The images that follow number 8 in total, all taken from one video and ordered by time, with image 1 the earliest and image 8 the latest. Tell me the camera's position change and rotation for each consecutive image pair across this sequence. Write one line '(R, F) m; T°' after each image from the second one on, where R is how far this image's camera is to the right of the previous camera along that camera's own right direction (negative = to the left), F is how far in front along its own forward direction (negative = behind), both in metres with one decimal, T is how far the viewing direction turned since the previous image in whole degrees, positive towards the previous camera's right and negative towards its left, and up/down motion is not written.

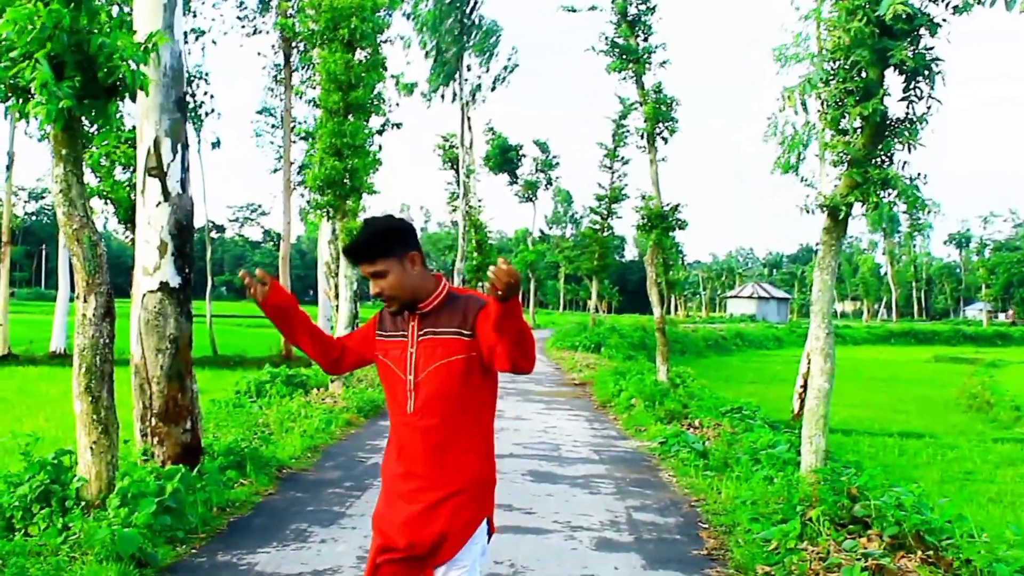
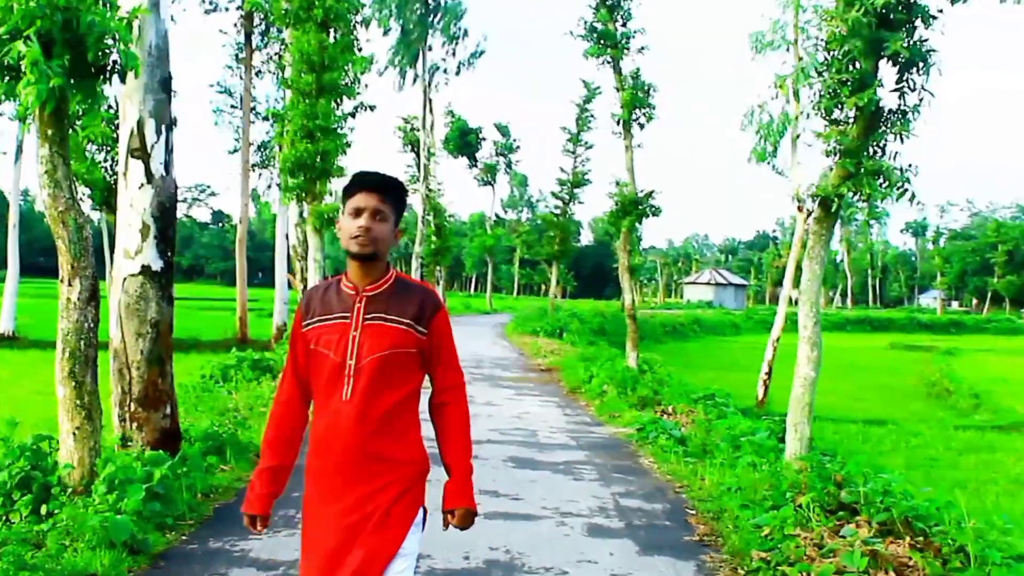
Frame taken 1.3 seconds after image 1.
(-0.3, 0.0) m; +2°
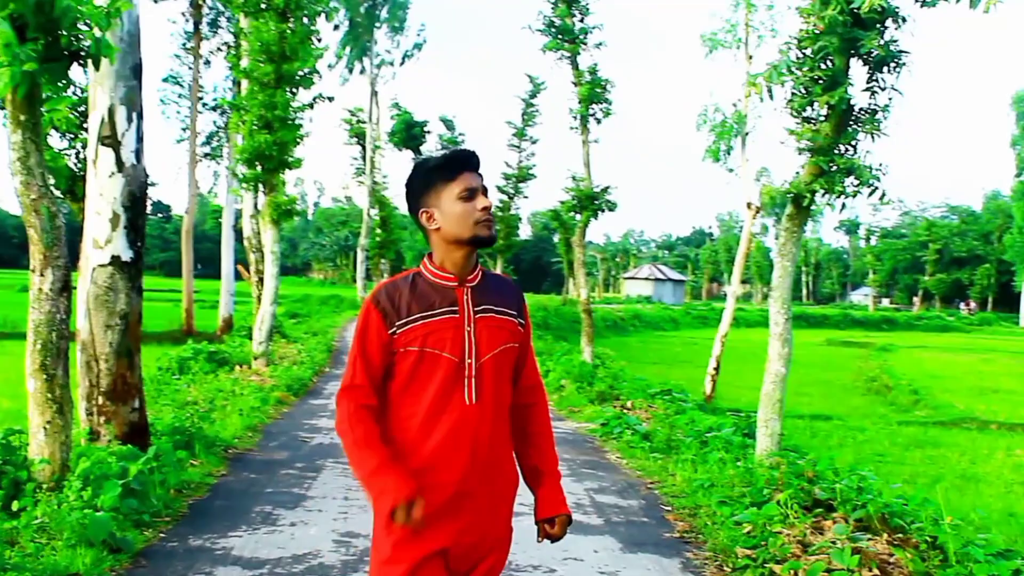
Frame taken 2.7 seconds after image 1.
(-0.3, 0.0) m; +3°
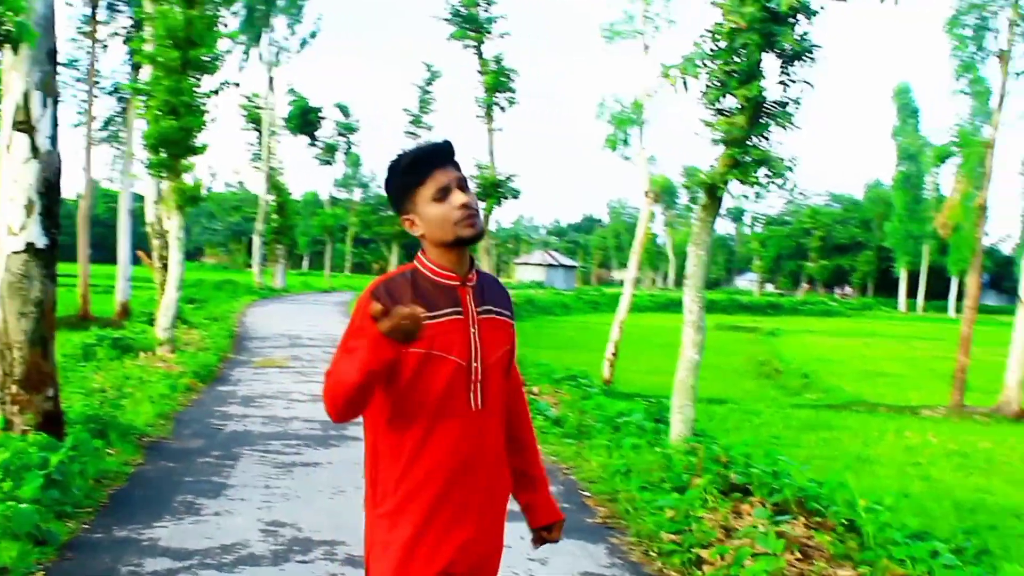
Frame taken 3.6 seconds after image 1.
(-0.3, 0.0) m; +5°
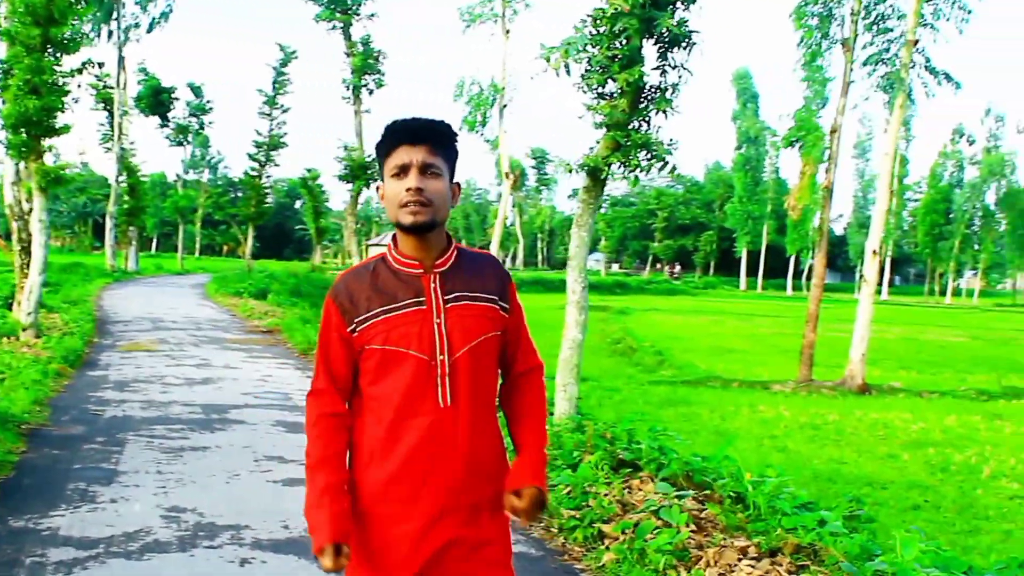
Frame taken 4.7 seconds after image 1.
(-0.4, -0.1) m; +7°
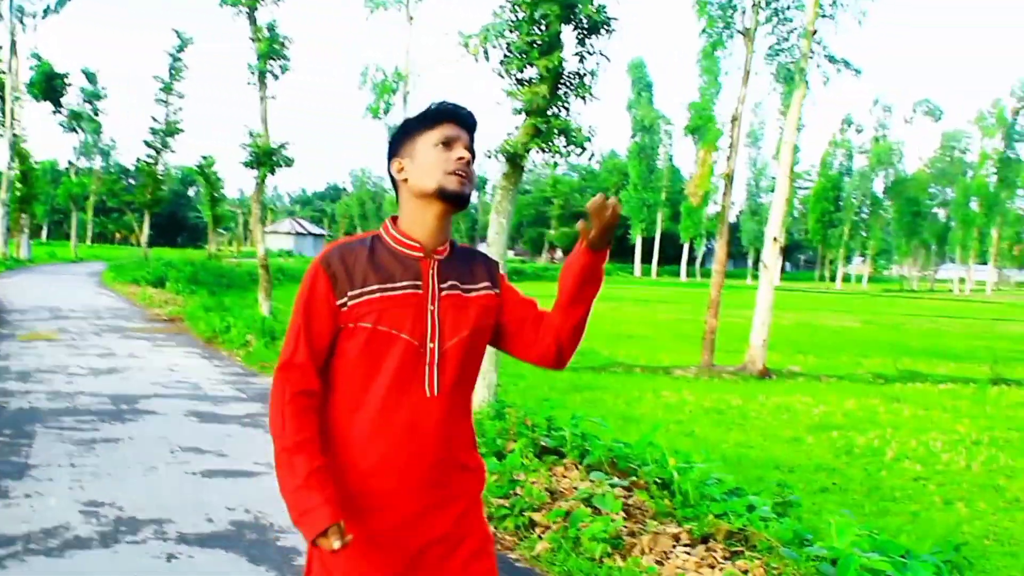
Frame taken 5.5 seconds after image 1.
(-0.2, +0.1) m; +4°
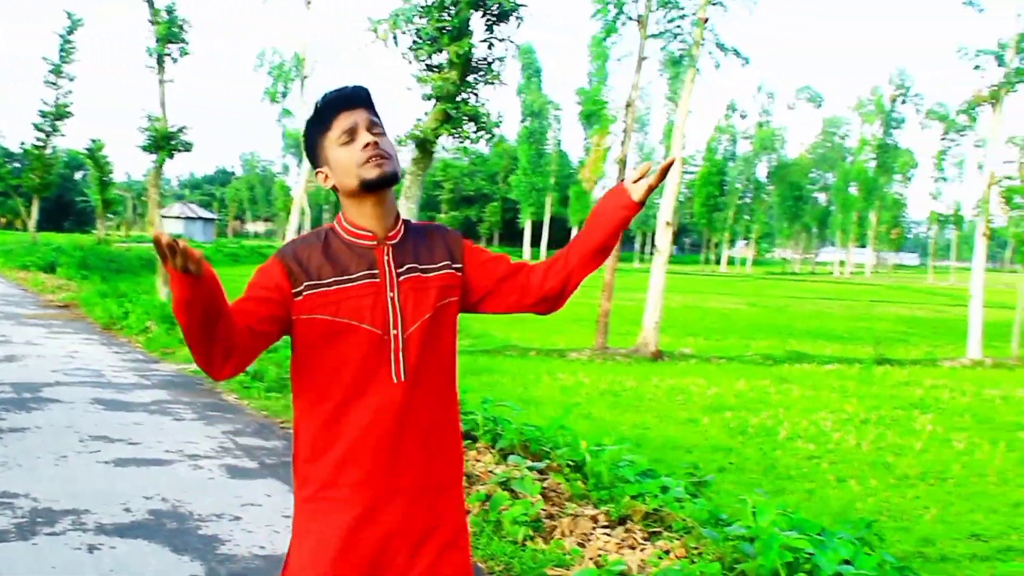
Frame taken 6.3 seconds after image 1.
(-0.2, -0.1) m; +5°
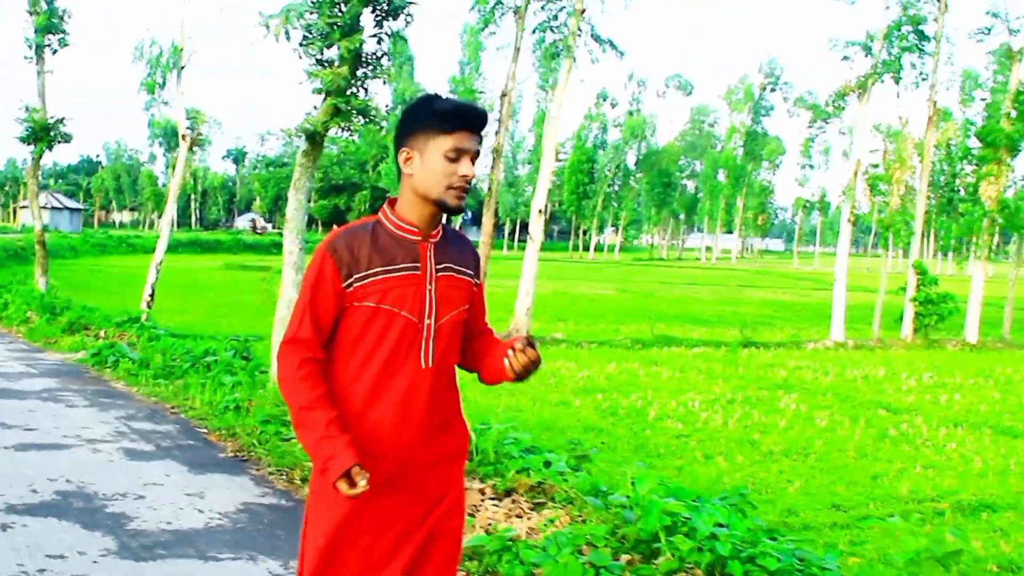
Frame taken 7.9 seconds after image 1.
(-0.1, -0.4) m; +5°
